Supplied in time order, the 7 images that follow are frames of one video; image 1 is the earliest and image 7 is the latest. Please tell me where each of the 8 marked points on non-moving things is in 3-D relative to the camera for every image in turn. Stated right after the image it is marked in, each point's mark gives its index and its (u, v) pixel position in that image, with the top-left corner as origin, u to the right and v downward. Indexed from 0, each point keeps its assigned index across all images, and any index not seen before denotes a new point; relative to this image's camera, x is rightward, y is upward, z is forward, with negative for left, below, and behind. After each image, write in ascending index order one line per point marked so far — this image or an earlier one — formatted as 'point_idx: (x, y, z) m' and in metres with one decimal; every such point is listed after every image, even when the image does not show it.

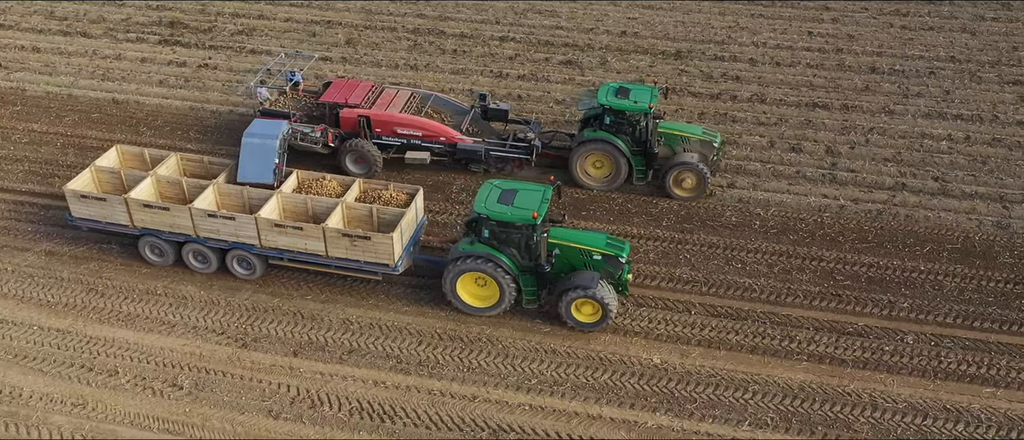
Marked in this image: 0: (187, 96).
0: (-6.9, +2.6, +15.9) m
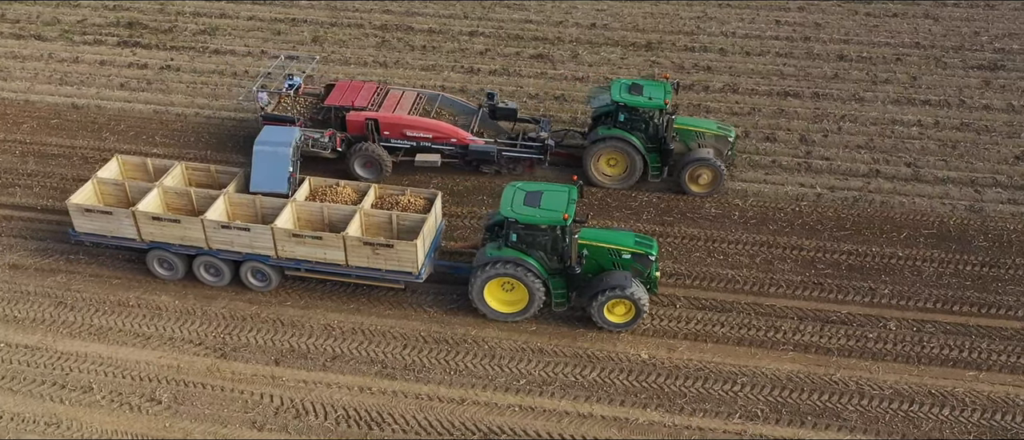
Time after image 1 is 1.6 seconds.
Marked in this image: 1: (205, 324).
0: (-7.4, +2.5, +15.4) m
1: (-4.0, -1.4, +9.9) m
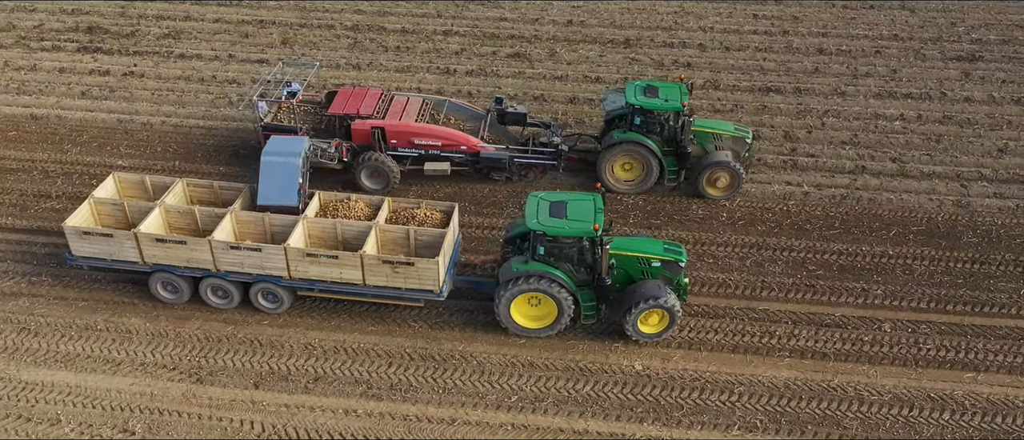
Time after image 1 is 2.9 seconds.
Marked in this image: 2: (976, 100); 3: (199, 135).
0: (-7.8, +2.2, +14.8) m
1: (-4.2, -1.6, +9.5) m
2: (+8.8, +2.3, +14.2) m
3: (-5.8, +1.6, +14.1) m
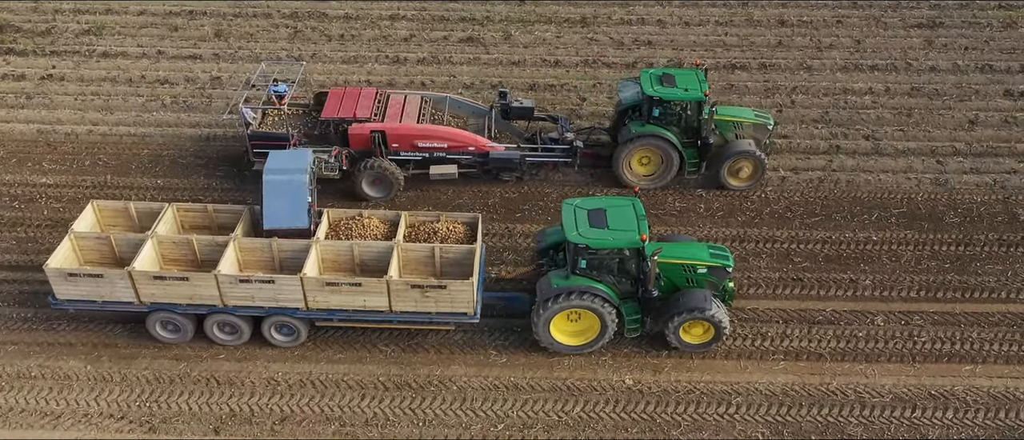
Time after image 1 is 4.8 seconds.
0: (-8.6, +1.8, +13.5) m
1: (-4.4, -2.0, +8.6) m
2: (+8.0, +2.8, +14.0) m
3: (-6.5, +1.3, +13.0) m
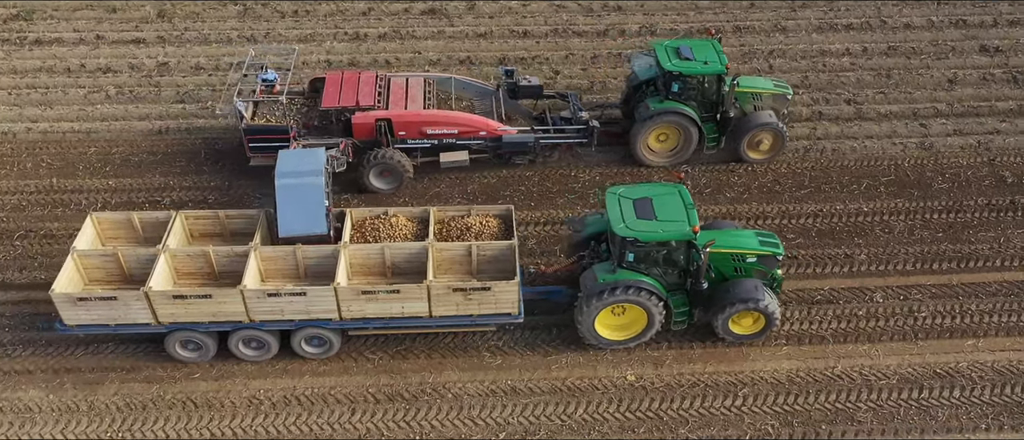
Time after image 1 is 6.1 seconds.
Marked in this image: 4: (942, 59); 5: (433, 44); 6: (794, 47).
0: (-9.1, +1.7, +12.5) m
1: (-4.4, -2.1, +8.0) m
2: (+7.4, +3.5, +13.8) m
3: (-6.9, +1.2, +12.0) m
4: (+7.4, +2.8, +12.9) m
5: (-1.5, +3.3, +14.0) m
6: (+5.0, +3.1, +13.4) m
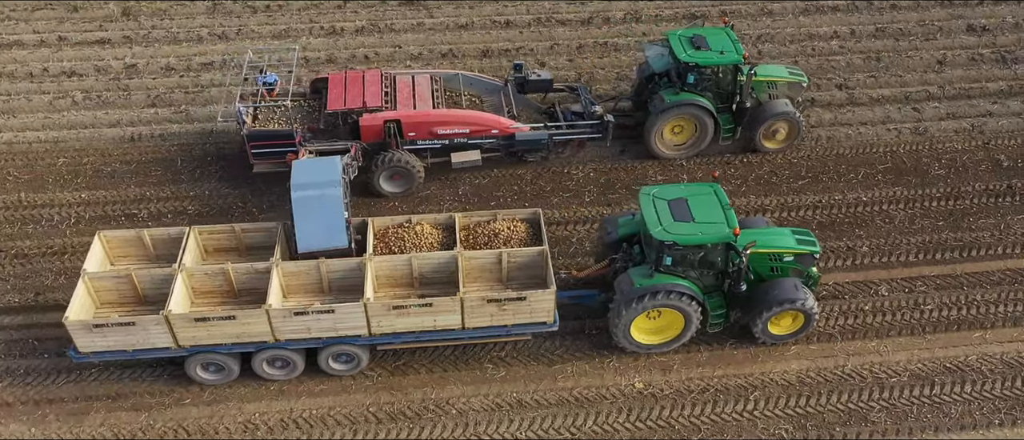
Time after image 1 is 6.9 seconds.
0: (-9.3, +1.4, +11.8) m
1: (-4.3, -2.4, +7.6) m
2: (+7.1, +3.9, +13.6) m
3: (-7.1, +1.0, +11.5) m
4: (+7.1, +3.1, +12.8) m
5: (-1.8, +3.3, +13.6) m
6: (+4.7, +3.3, +13.2) m
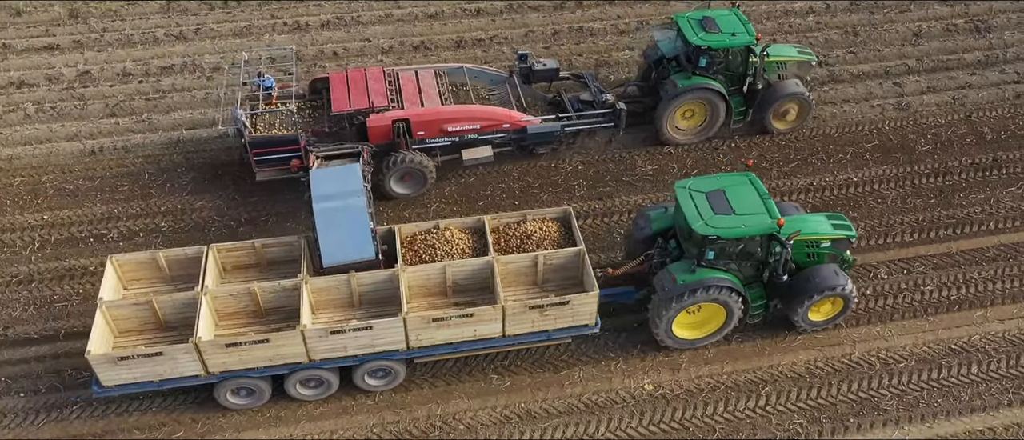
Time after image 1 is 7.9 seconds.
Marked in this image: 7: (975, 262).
0: (-9.5, +1.0, +11.0) m
1: (-4.2, -2.7, +7.2) m
2: (+6.5, +4.3, +13.6) m
3: (-7.3, +0.7, +10.8) m
4: (+6.6, +3.5, +12.8) m
5: (-2.3, +3.3, +13.1) m
6: (+4.2, +3.6, +13.0) m
7: (+5.4, -0.5, +8.8) m
